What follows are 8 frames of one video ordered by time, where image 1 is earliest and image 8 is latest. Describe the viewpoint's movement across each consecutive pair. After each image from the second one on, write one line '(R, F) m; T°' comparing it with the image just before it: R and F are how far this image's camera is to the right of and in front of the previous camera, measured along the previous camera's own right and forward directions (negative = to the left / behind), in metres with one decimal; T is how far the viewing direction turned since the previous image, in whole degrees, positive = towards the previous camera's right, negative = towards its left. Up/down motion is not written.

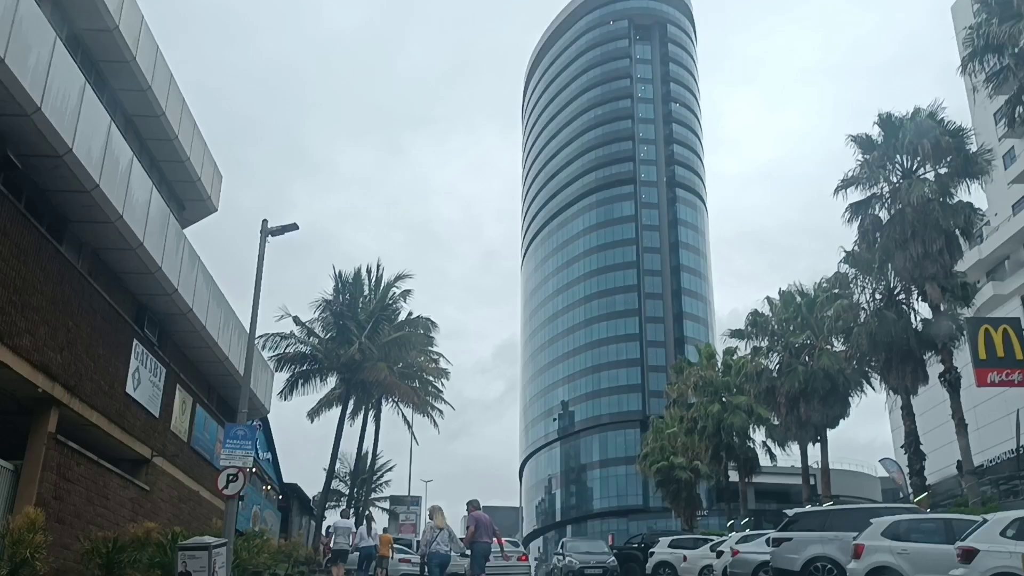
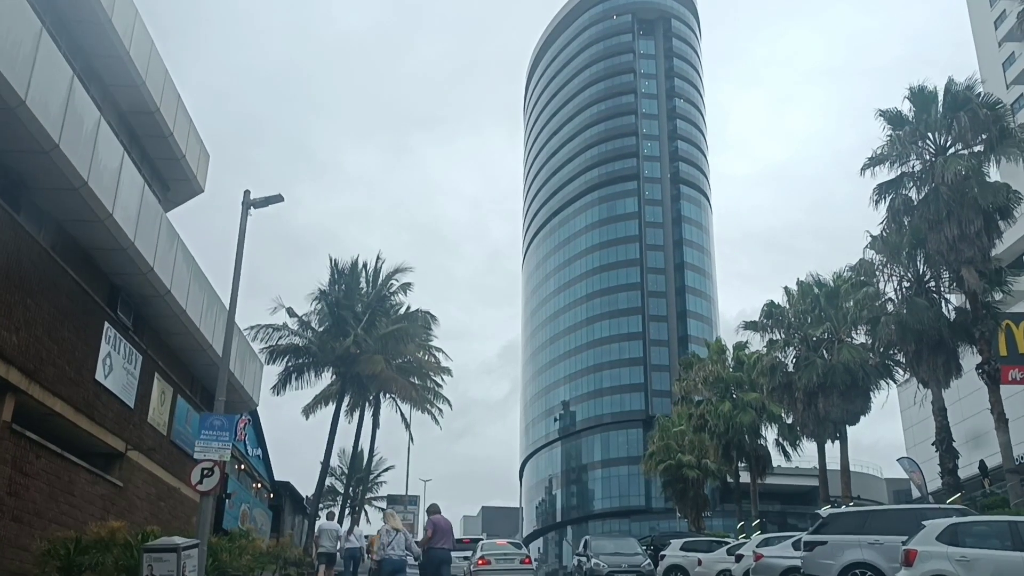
(-0.1, +1.6) m; 0°
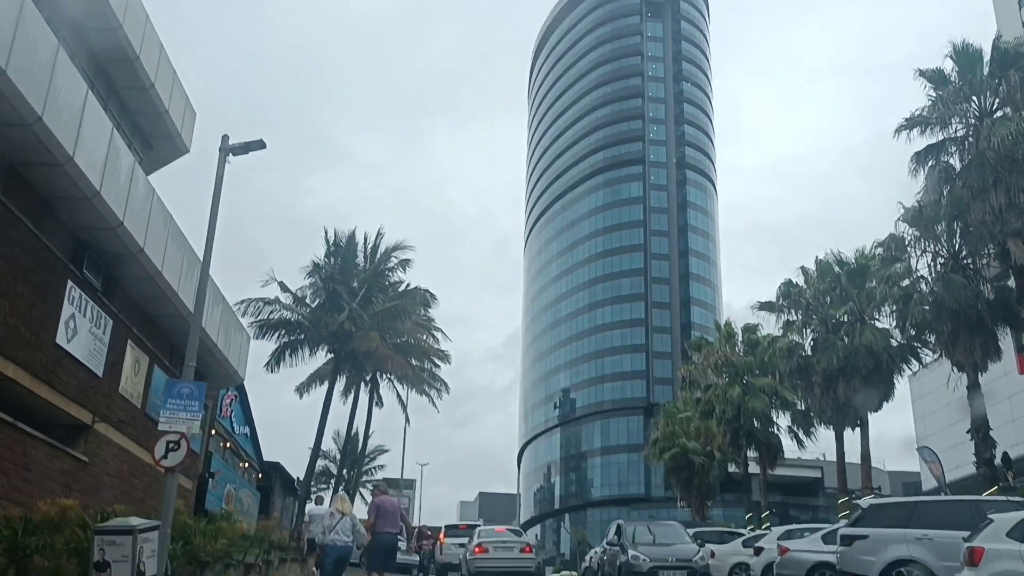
(-0.1, +1.7) m; 0°
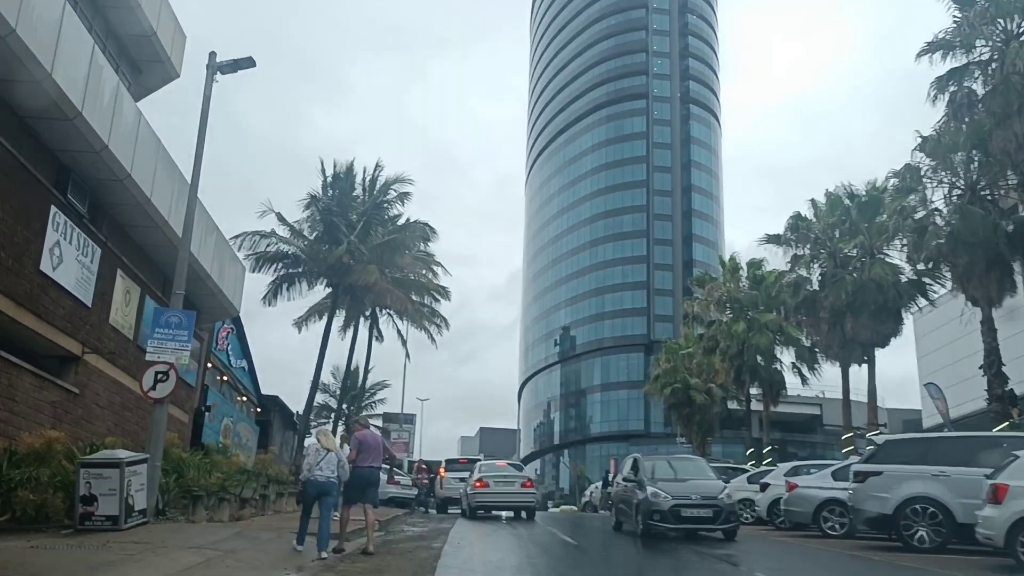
(0.0, +0.7) m; 0°
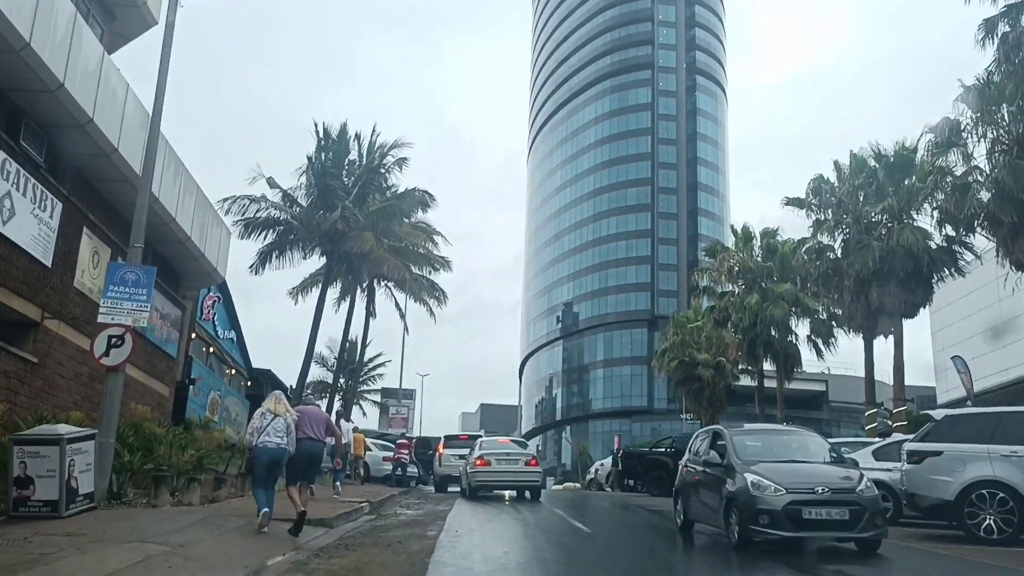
(-0.1, +1.7) m; 0°
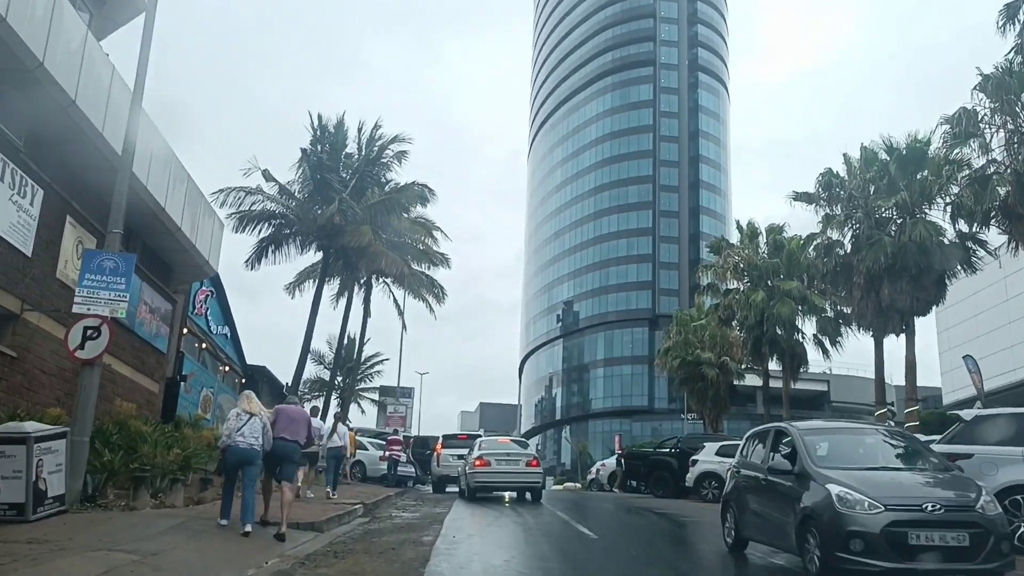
(0.0, +0.7) m; 0°
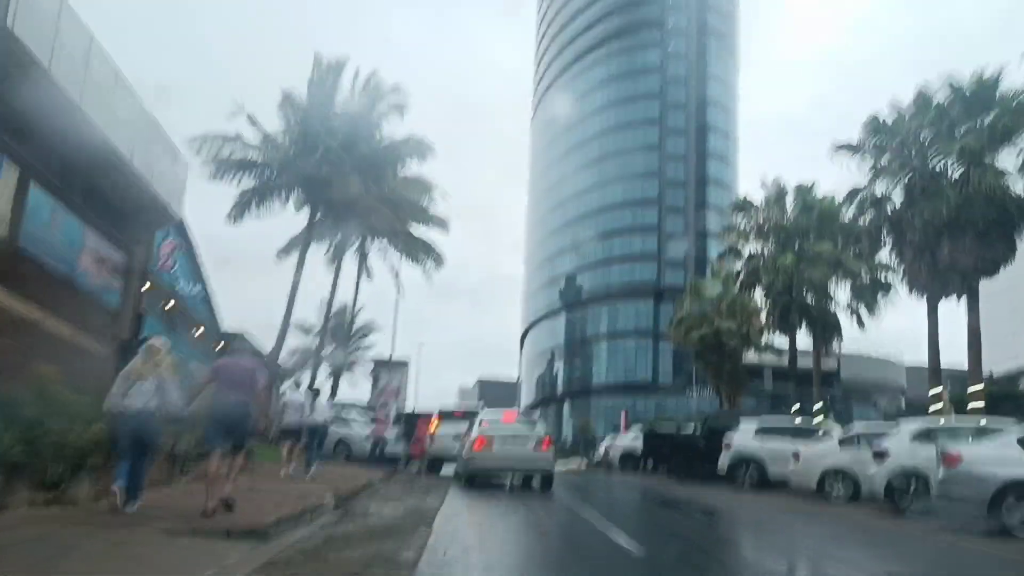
(-0.2, +3.1) m; 0°
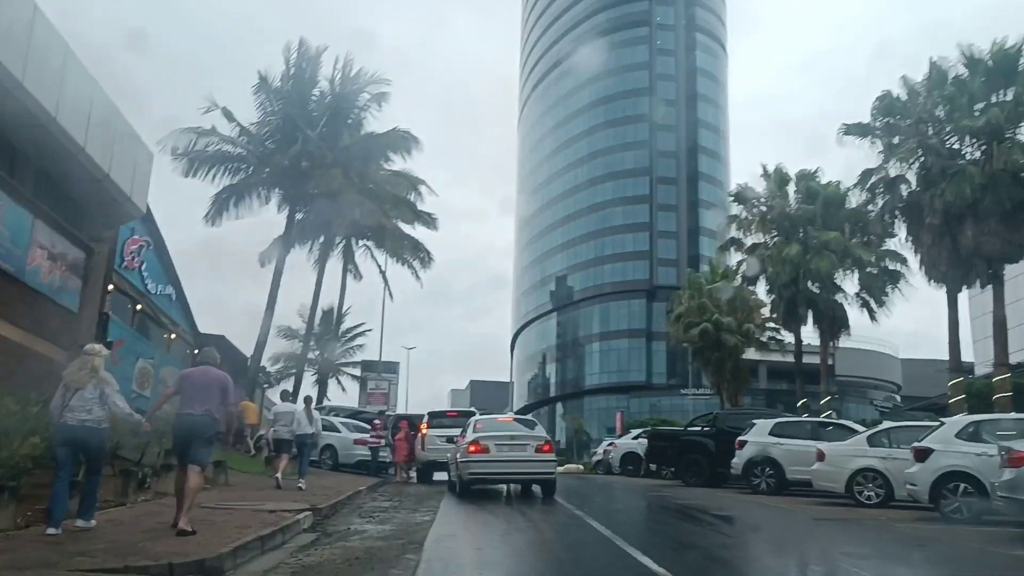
(-0.1, +1.5) m; +1°
